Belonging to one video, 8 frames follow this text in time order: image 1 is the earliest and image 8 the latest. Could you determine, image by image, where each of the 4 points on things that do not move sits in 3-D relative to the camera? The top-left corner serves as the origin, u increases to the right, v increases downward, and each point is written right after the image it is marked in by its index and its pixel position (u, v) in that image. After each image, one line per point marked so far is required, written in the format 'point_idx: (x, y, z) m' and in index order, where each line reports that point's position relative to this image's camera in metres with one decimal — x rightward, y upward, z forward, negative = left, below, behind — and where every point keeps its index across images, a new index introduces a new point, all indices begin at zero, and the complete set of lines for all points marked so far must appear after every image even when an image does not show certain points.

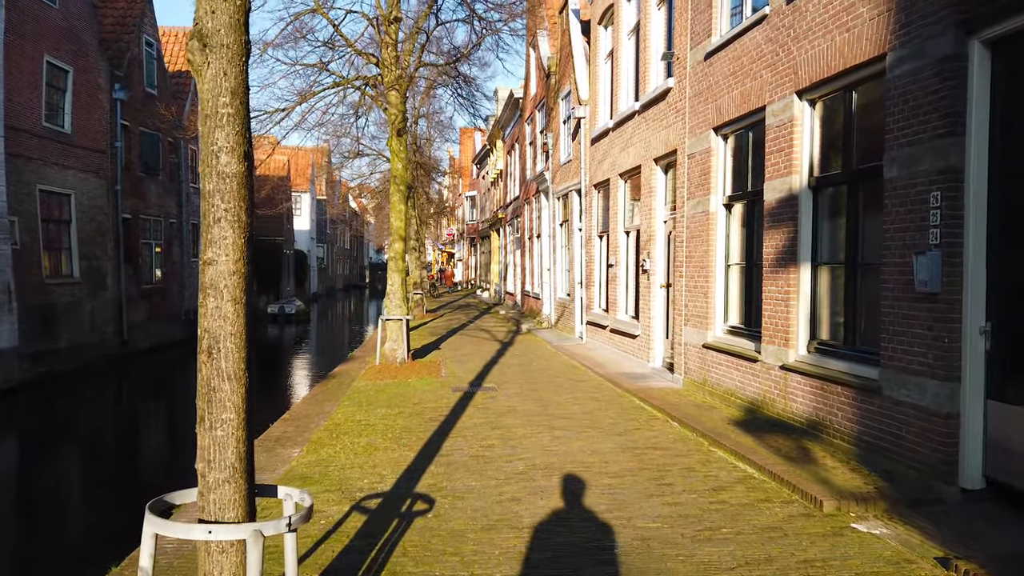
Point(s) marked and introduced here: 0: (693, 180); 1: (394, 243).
0: (+2.3, +1.3, +9.3) m
1: (-1.9, +0.8, +12.1) m
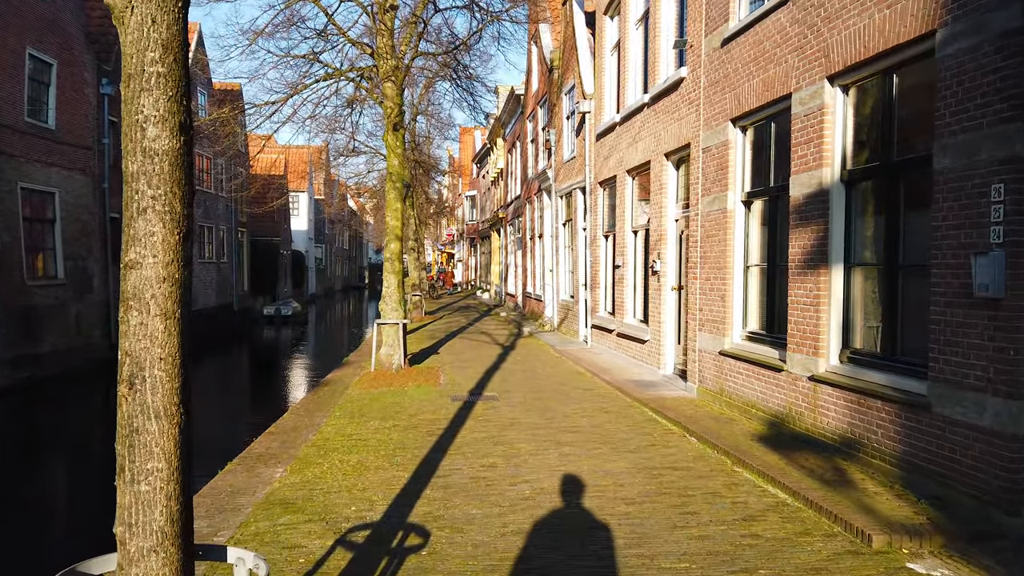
0: (+2.3, +1.3, +8.7) m
1: (-1.9, +0.7, +11.5) m
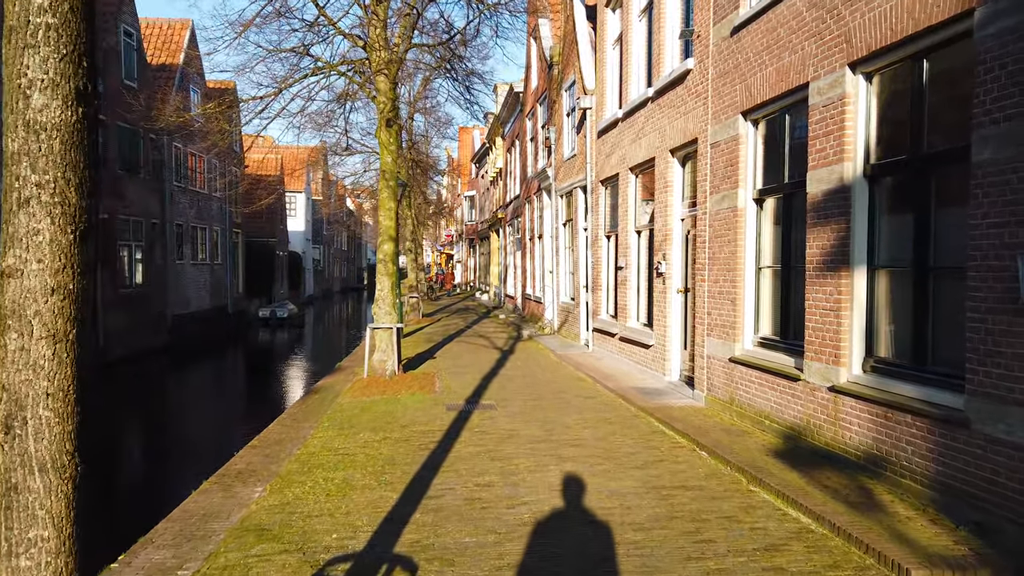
0: (+2.3, +1.3, +8.3) m
1: (-1.9, +0.7, +11.0) m
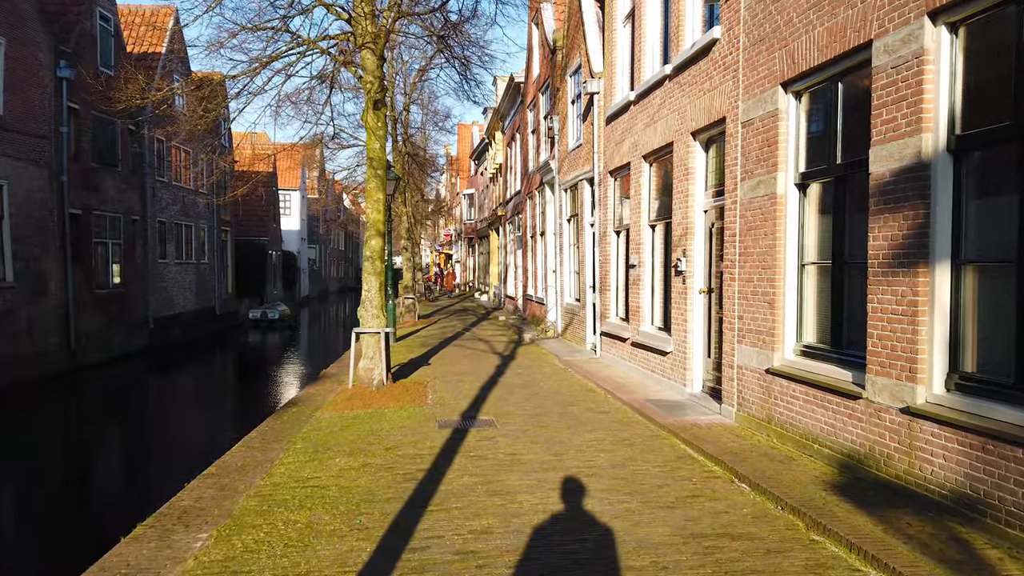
0: (+2.3, +1.3, +7.2) m
1: (-1.9, +0.7, +9.9) m
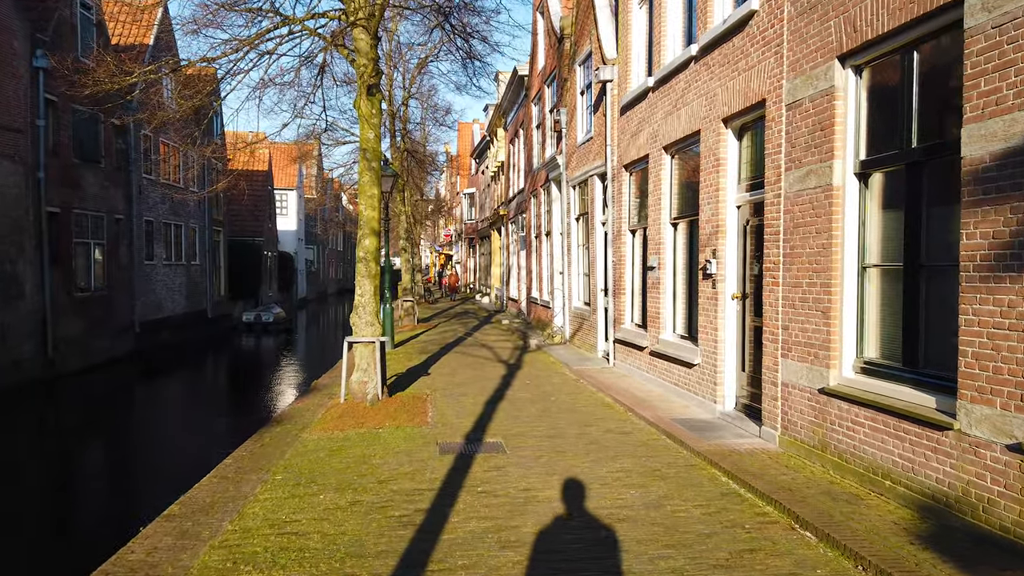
0: (+2.4, +1.2, +6.2) m
1: (-1.8, +0.6, +9.0) m
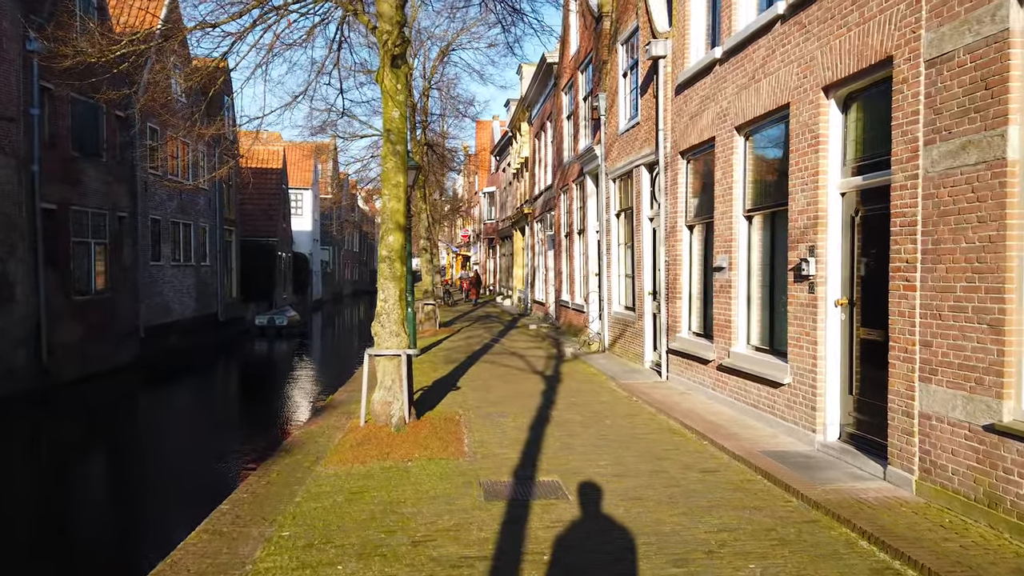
0: (+2.8, +1.2, +4.9) m
1: (-1.3, +0.6, +7.7) m
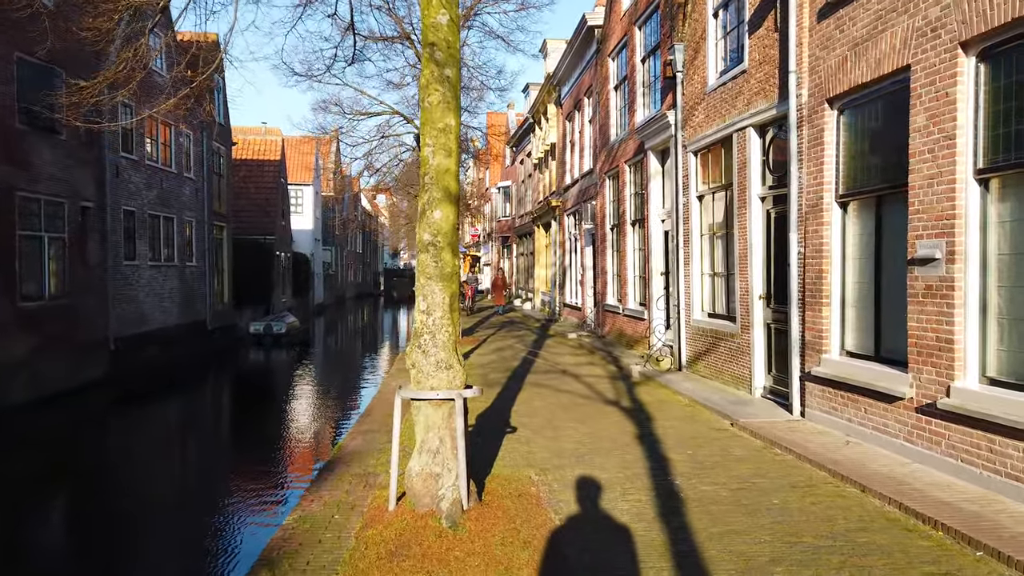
0: (+3.6, +1.2, +2.0) m
1: (-0.5, +0.5, +4.9) m
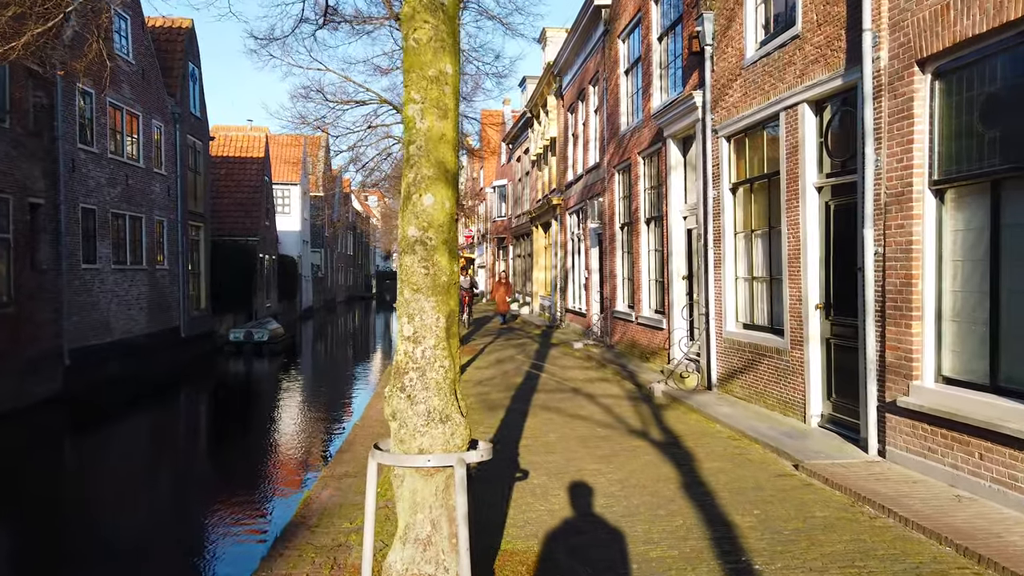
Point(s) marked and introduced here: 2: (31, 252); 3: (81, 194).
0: (+3.7, +1.1, +0.6) m
1: (-0.4, +0.5, +3.4) m
2: (-8.3, +0.6, +13.0) m
3: (-8.5, +1.8, +14.7) m
